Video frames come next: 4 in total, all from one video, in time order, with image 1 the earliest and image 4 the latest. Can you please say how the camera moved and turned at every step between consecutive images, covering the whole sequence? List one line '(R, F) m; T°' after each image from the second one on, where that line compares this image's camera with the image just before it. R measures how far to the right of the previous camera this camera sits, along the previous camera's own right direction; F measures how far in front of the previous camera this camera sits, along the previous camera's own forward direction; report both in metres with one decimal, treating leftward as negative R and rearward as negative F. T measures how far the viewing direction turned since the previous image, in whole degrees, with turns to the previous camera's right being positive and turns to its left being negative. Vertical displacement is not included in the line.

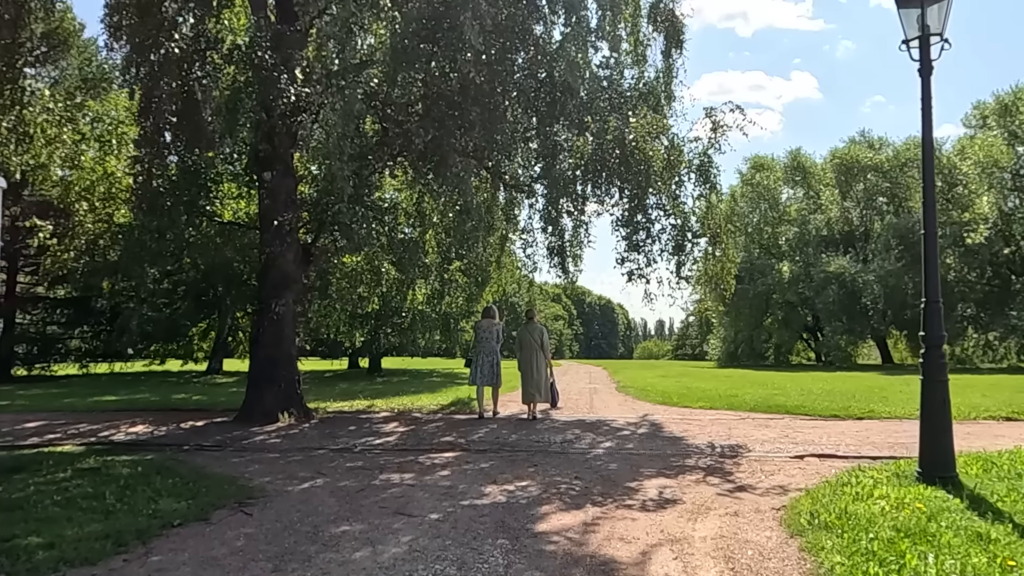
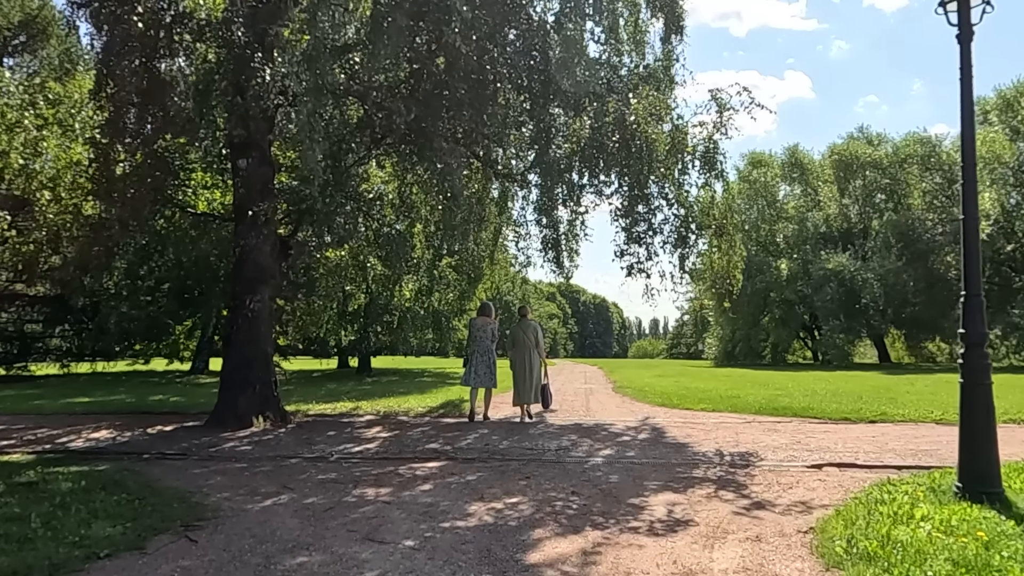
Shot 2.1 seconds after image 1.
(0.0, +0.8) m; 0°
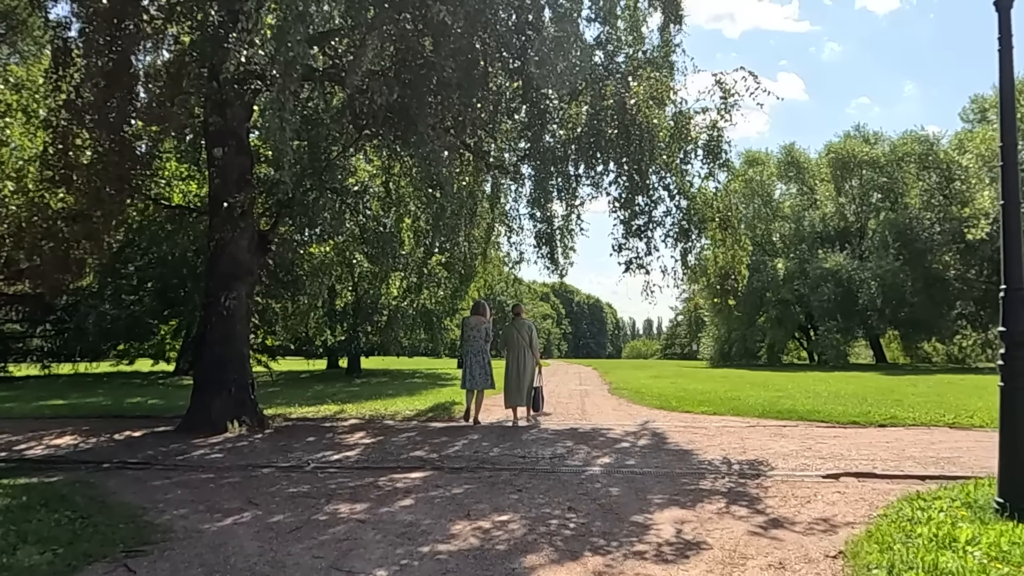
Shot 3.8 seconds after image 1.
(0.0, +0.6) m; 0°
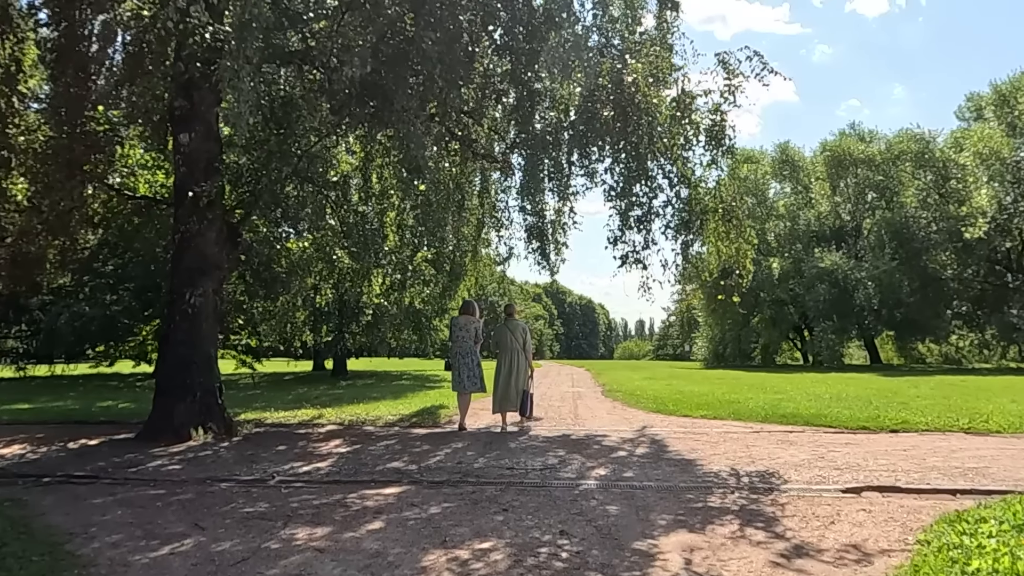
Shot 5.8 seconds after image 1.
(+0.1, +0.8) m; +1°
